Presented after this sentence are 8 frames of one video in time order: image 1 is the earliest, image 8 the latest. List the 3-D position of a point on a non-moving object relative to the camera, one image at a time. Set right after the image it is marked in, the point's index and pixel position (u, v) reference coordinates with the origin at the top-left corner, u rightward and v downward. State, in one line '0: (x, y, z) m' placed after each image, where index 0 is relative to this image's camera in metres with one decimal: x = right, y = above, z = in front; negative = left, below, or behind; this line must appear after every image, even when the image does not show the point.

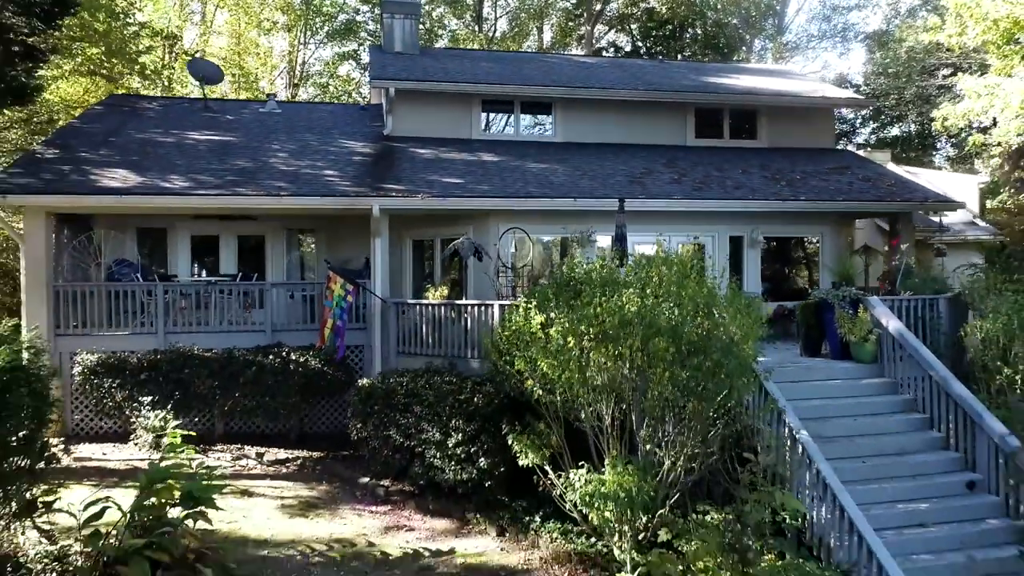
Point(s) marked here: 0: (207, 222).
0: (-5.2, +1.1, +12.6) m
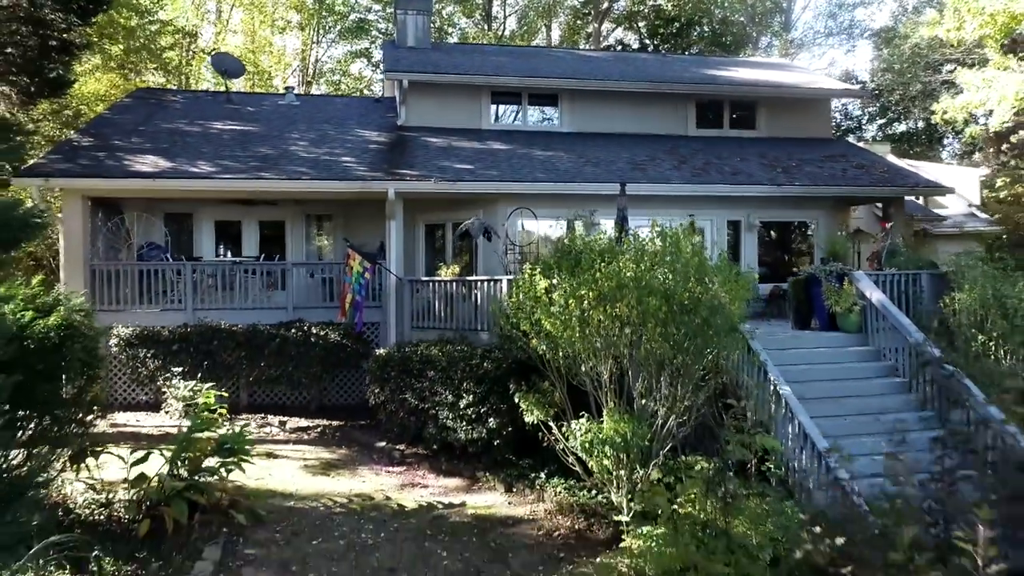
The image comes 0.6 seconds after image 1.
0: (-5.1, +1.5, +13.3) m
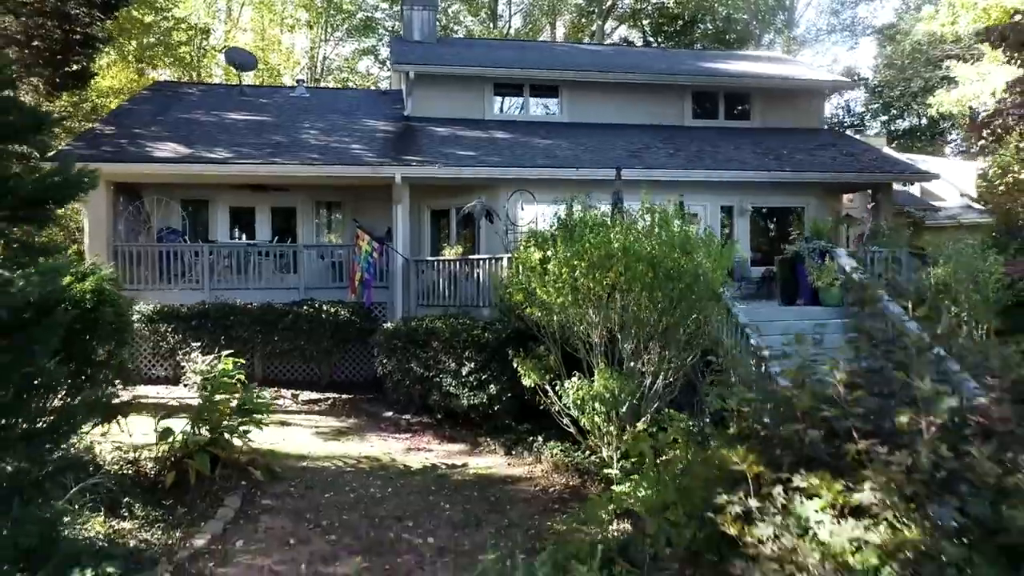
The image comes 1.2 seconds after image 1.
0: (-5.0, +1.8, +13.9) m
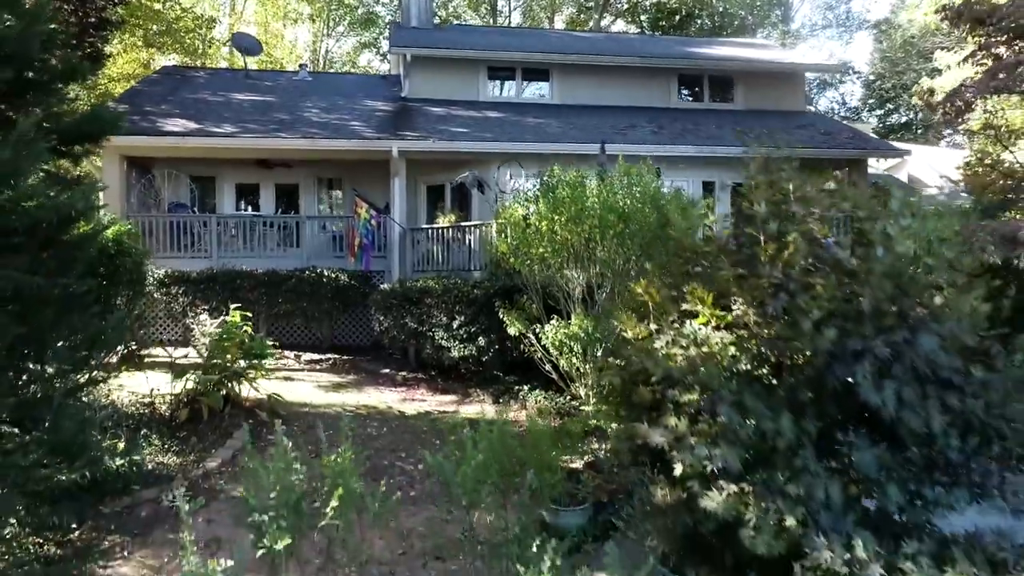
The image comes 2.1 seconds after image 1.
0: (-5.2, +2.3, +14.6) m
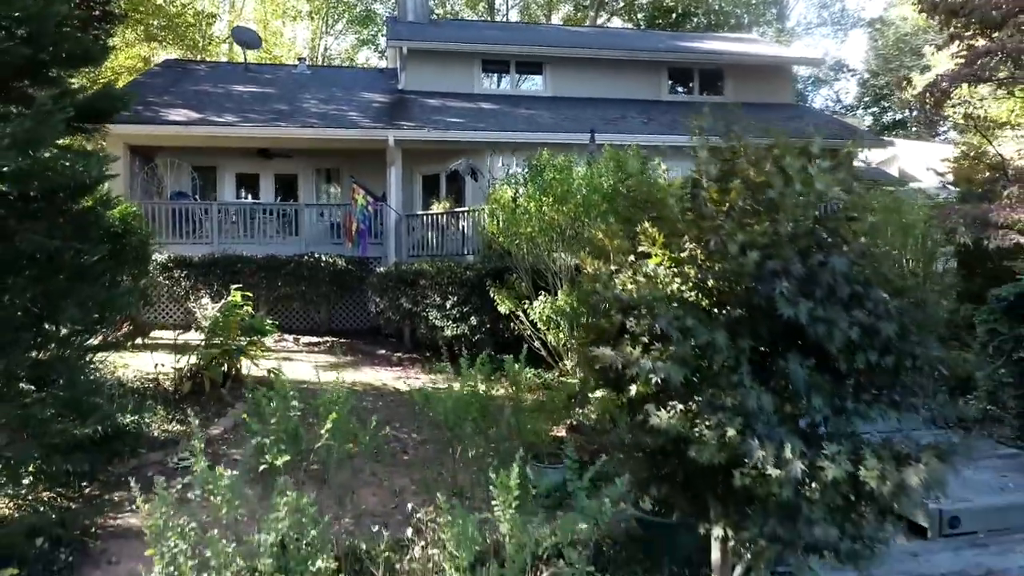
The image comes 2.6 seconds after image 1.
0: (-5.3, +2.6, +15.0) m
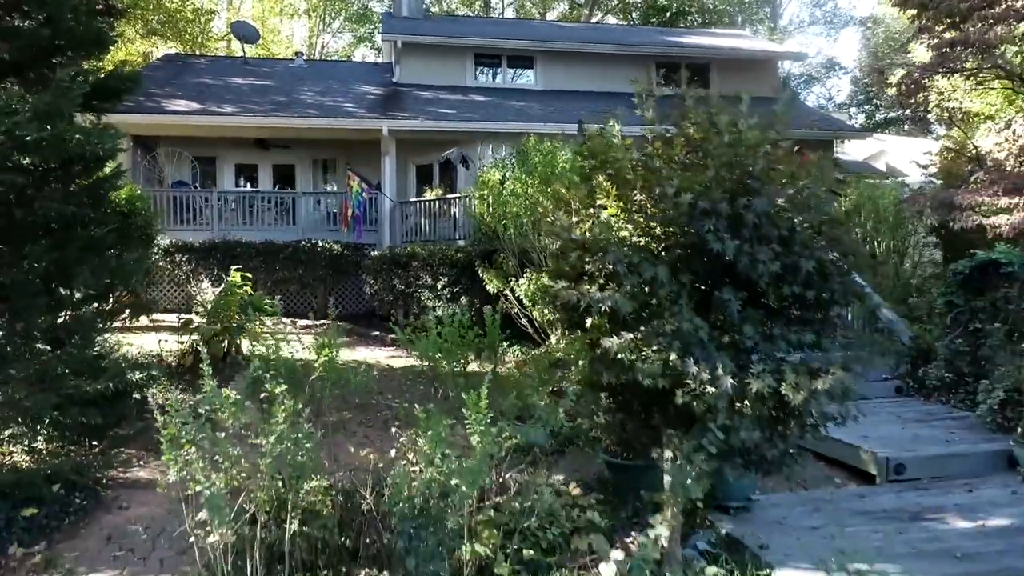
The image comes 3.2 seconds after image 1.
0: (-5.5, +2.9, +15.4) m
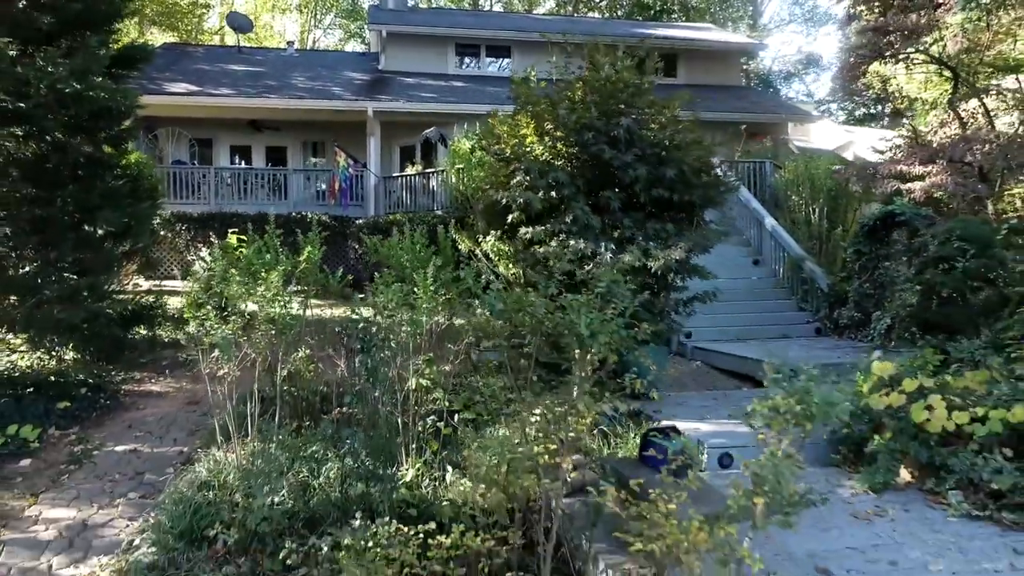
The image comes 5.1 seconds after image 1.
0: (-6.0, +3.5, +16.4) m
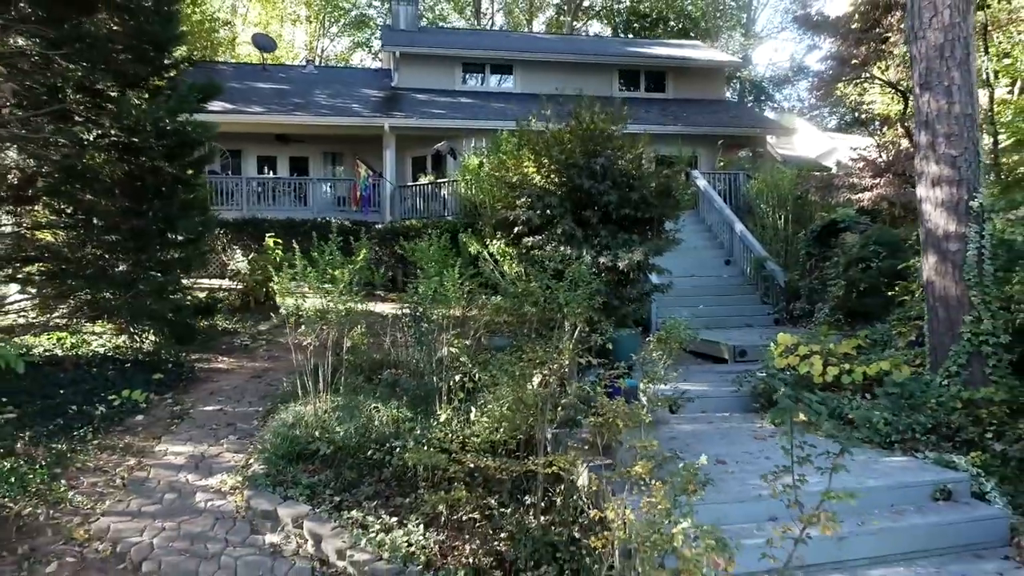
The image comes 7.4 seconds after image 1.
0: (-6.0, +3.5, +18.1) m
